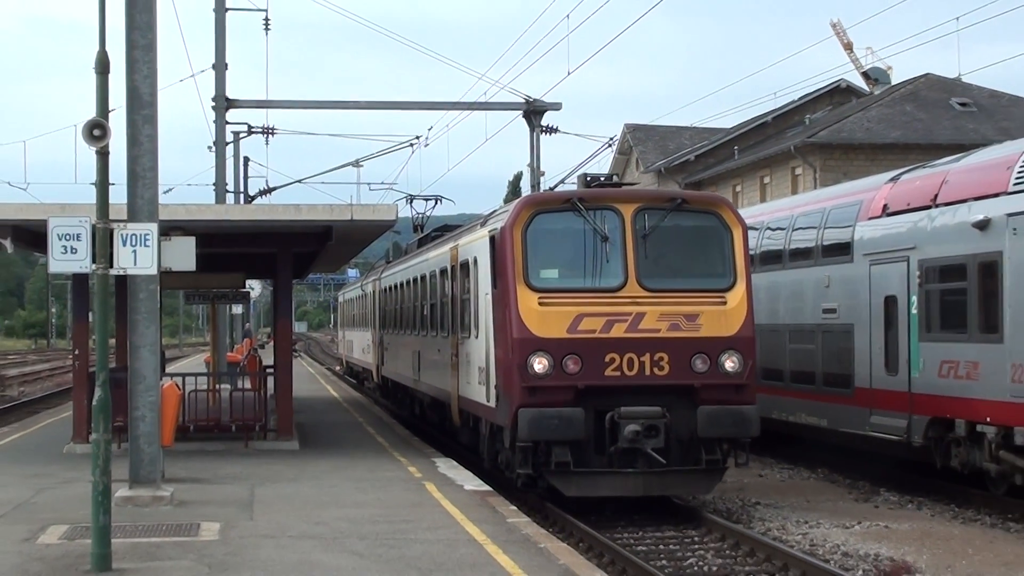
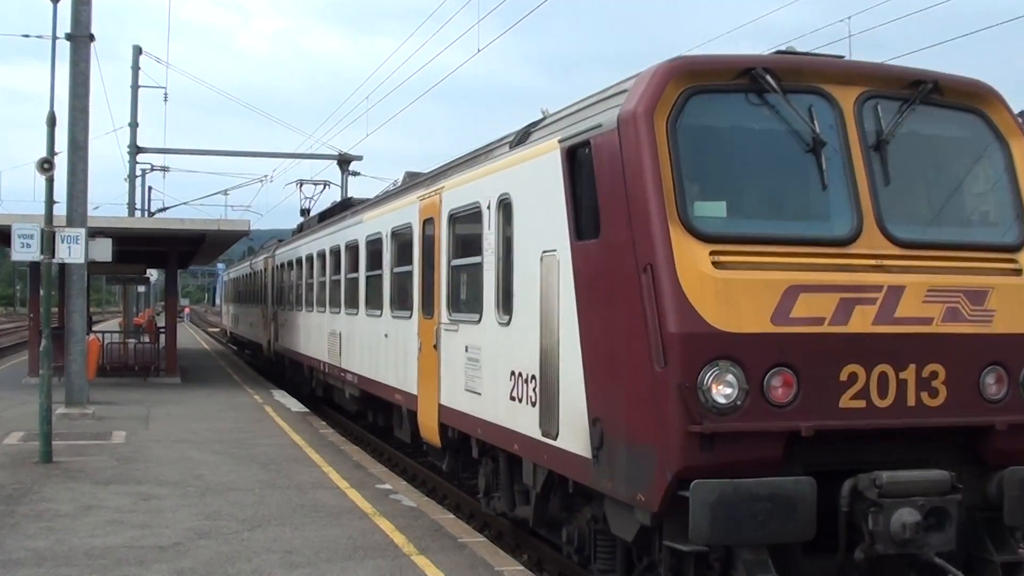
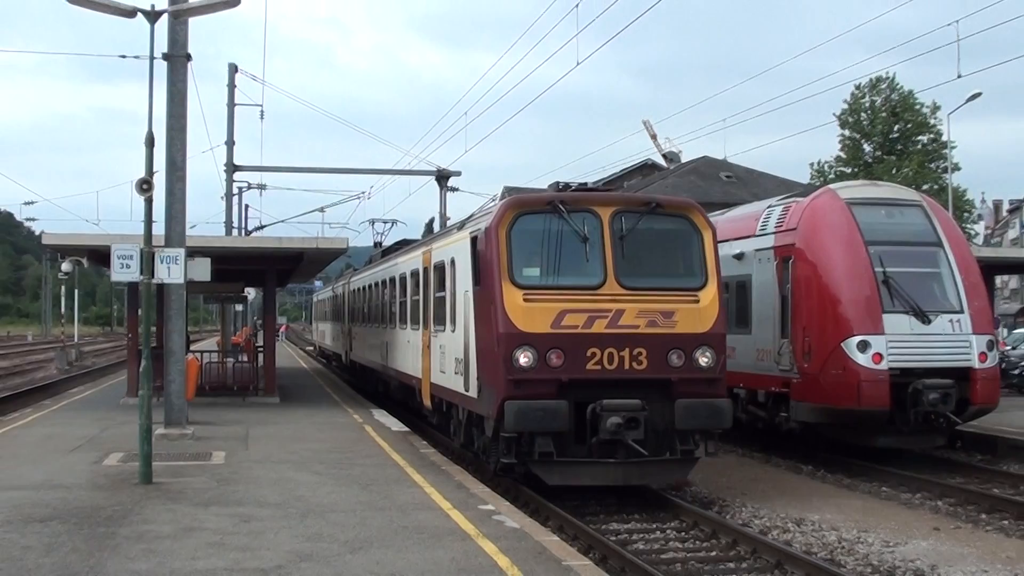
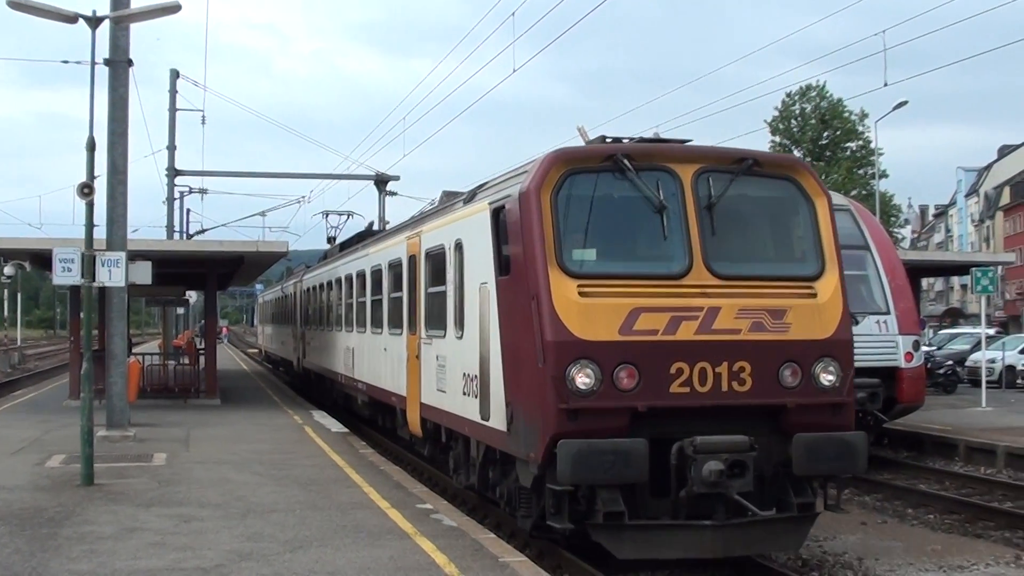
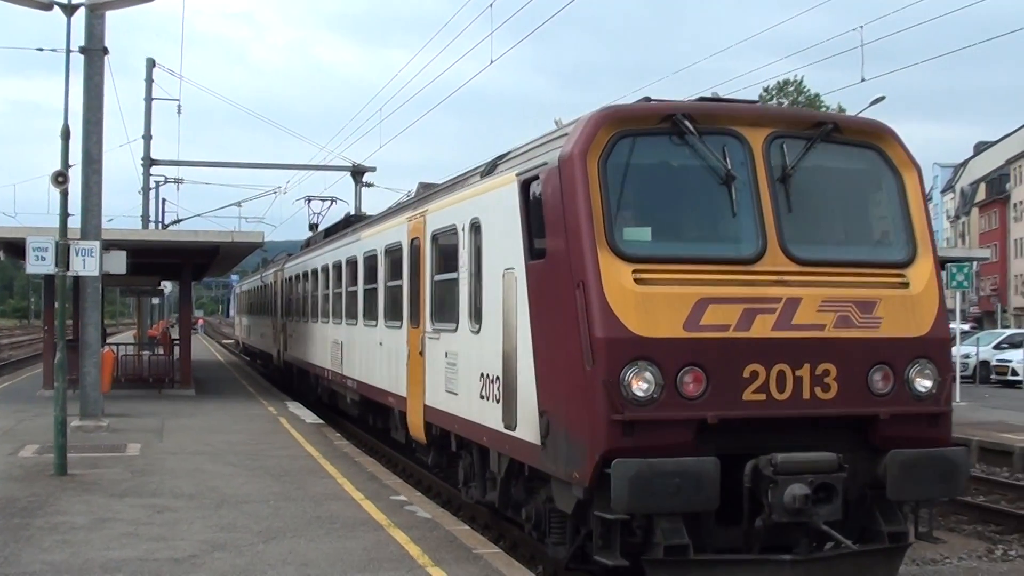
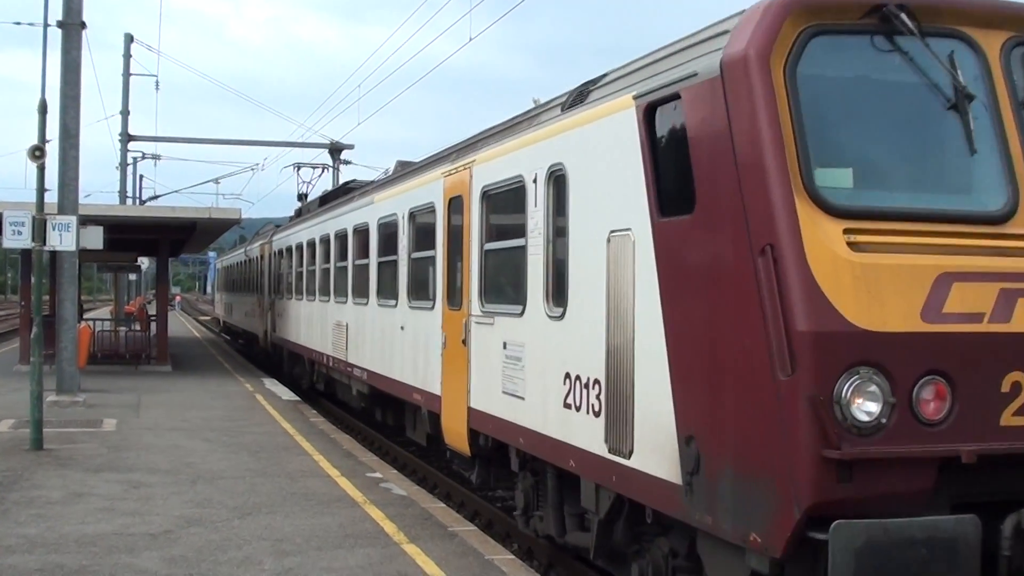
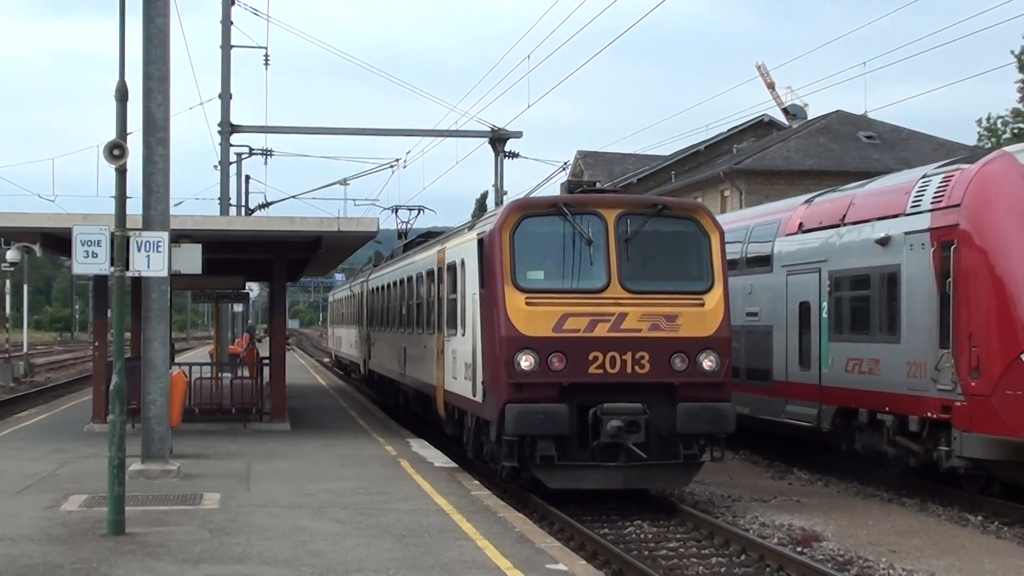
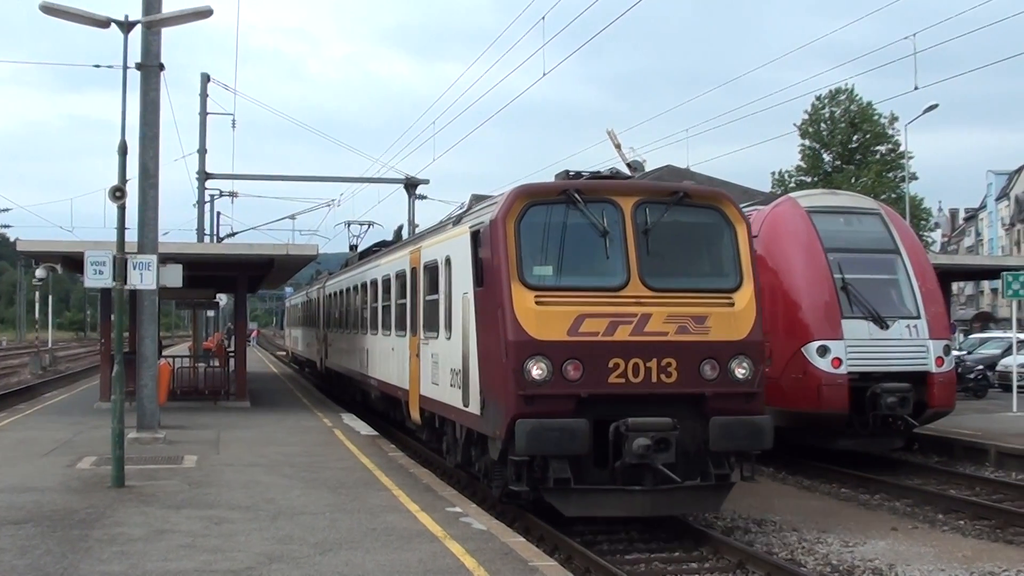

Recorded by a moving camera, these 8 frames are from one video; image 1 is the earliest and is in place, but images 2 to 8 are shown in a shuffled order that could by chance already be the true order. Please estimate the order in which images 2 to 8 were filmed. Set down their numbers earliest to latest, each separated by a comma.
7, 3, 8, 4, 5, 2, 6
